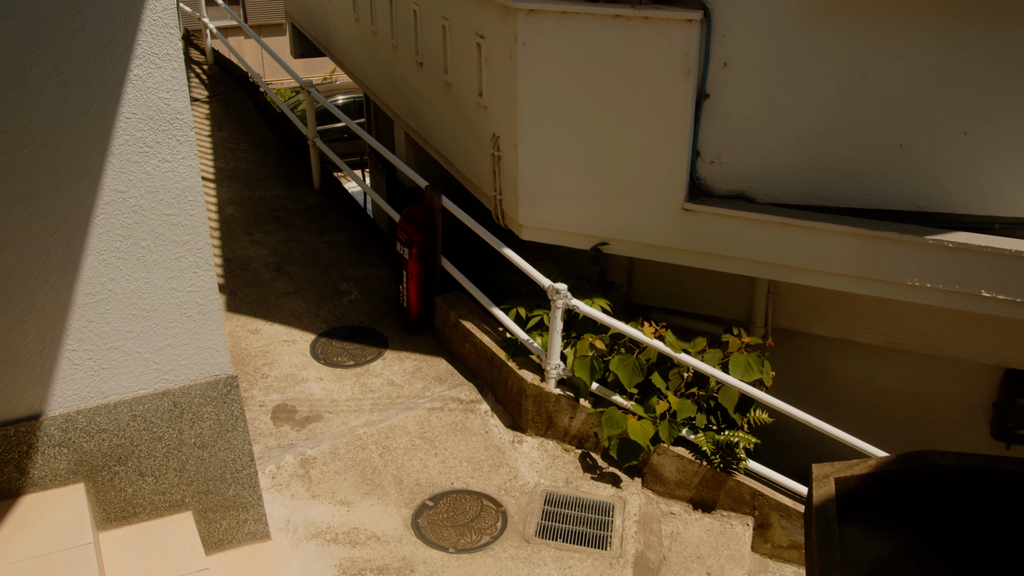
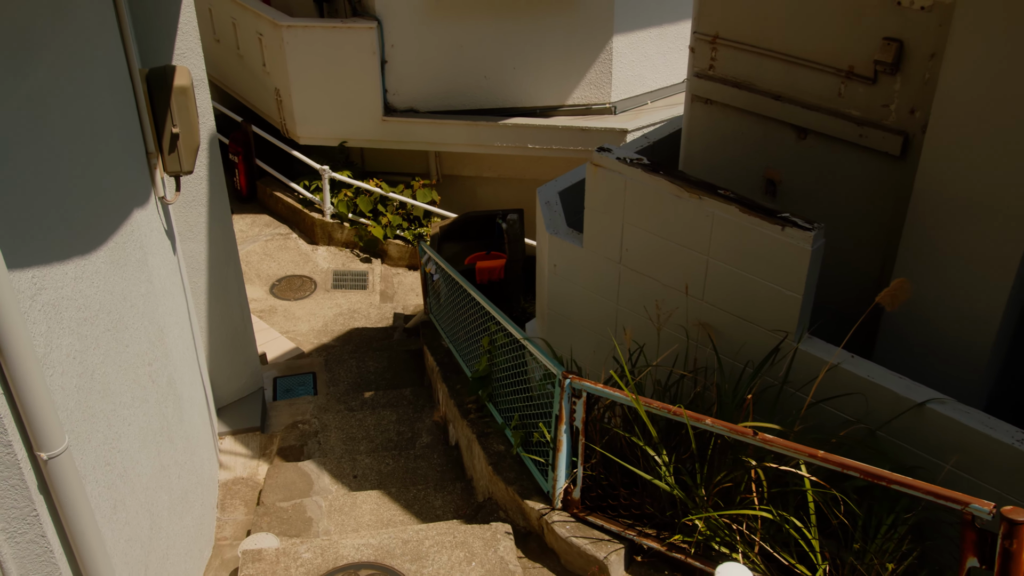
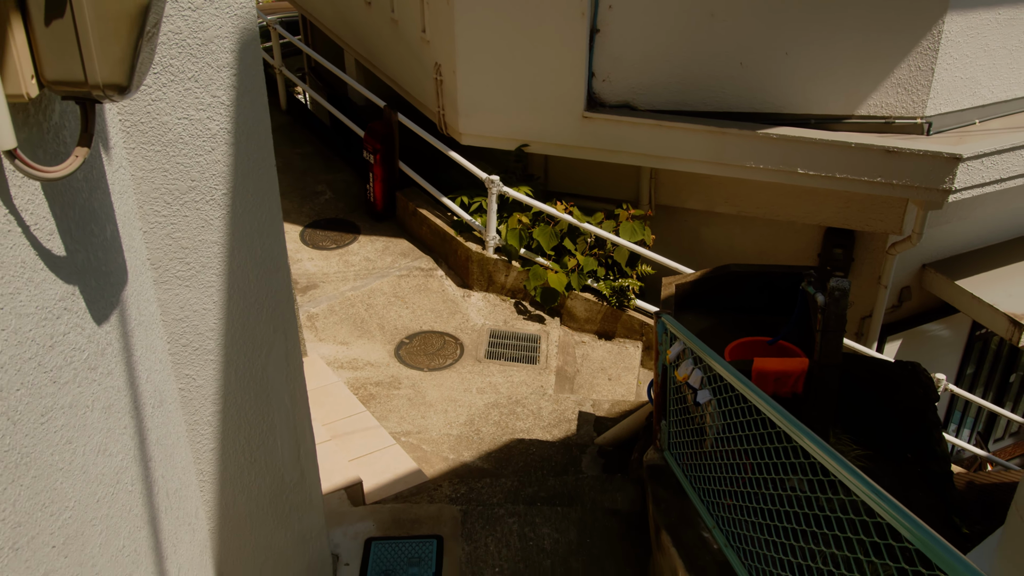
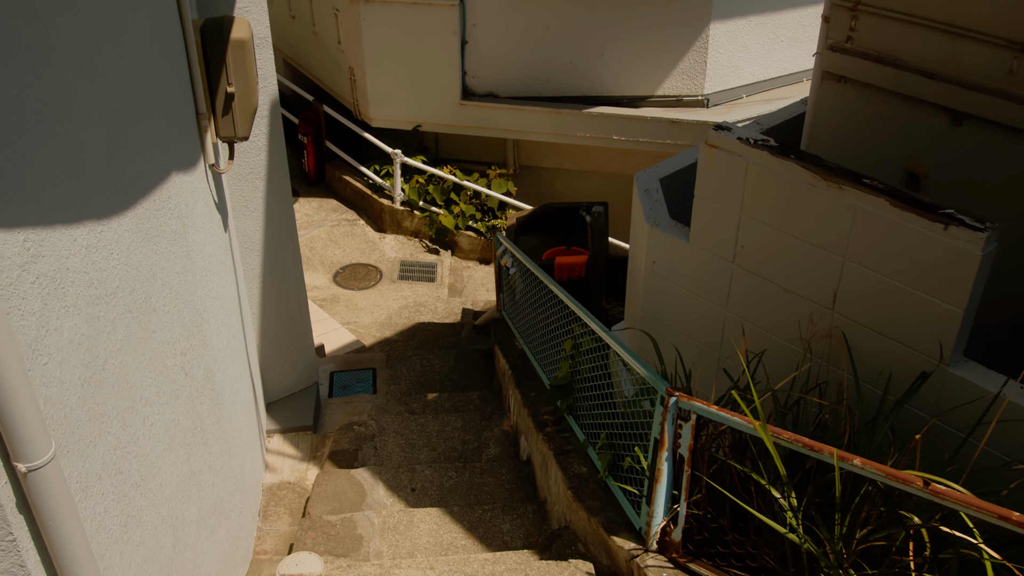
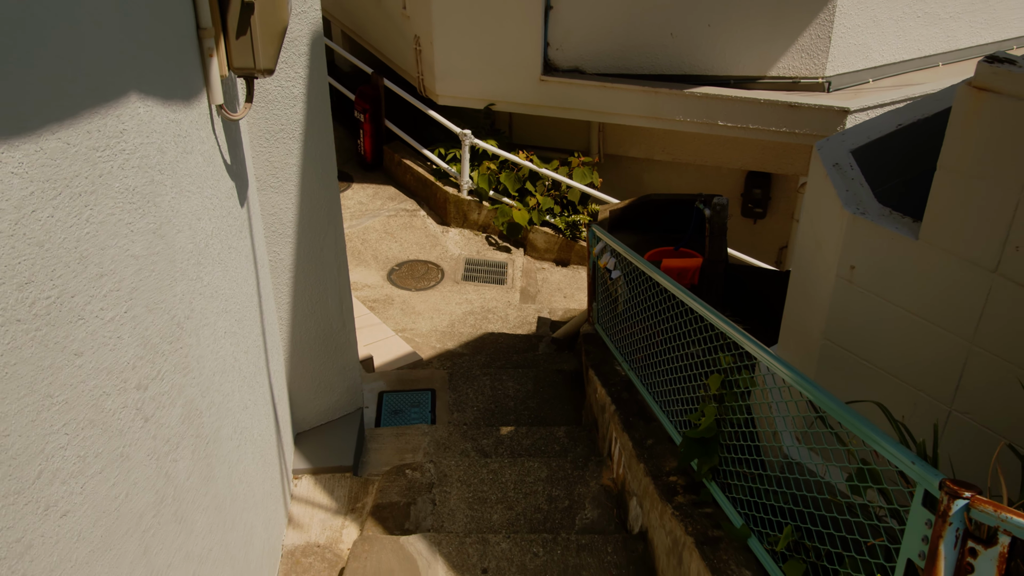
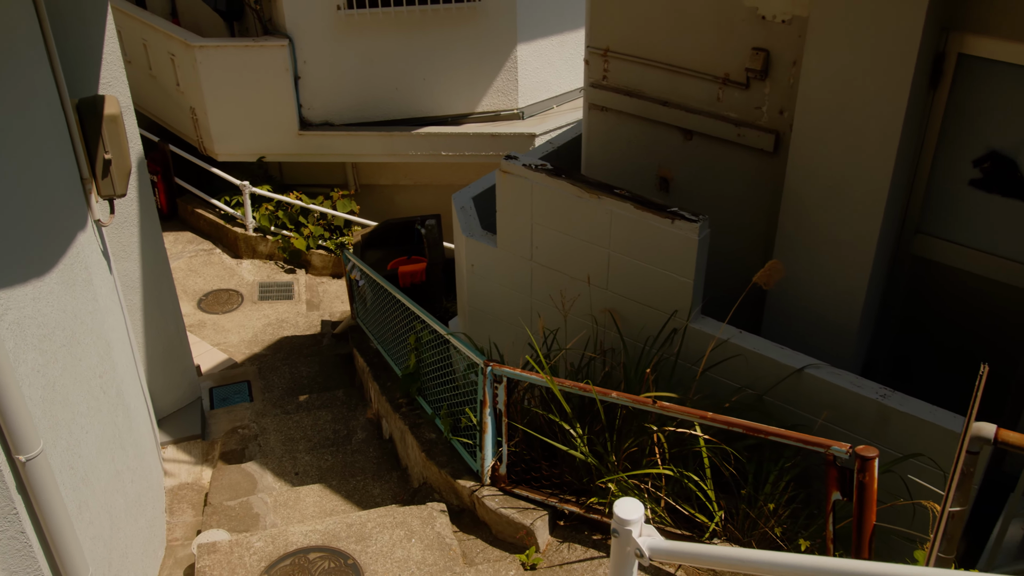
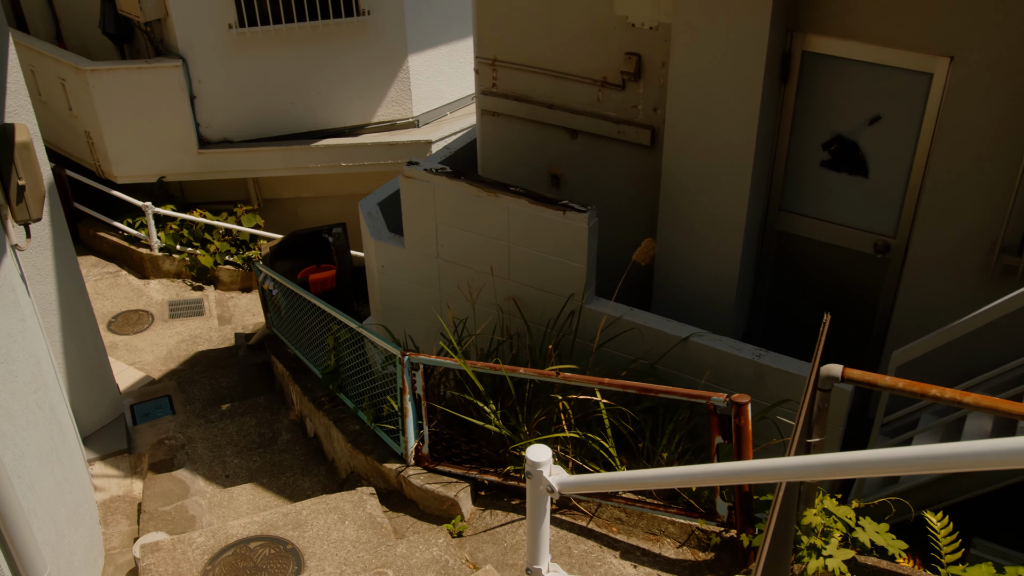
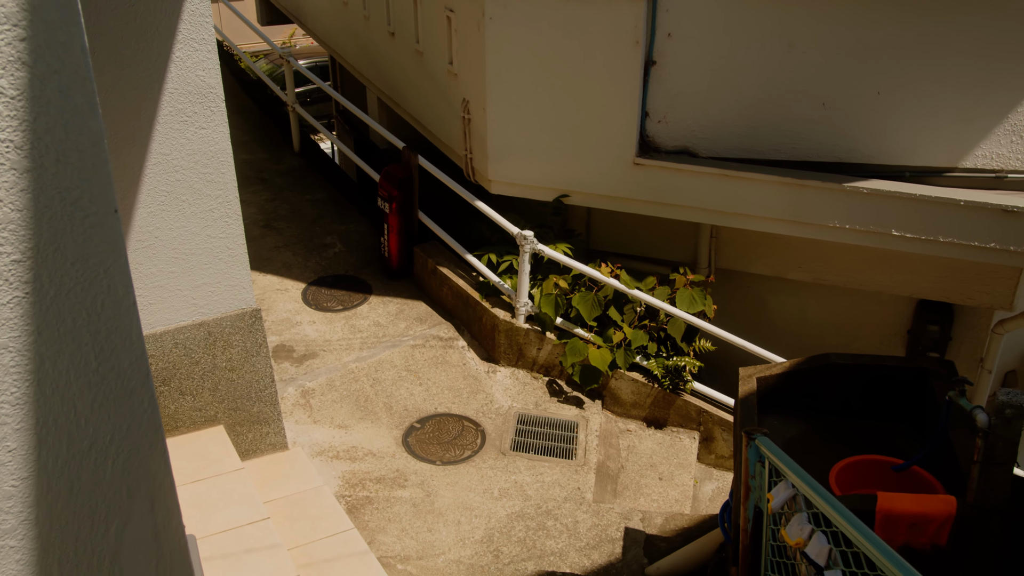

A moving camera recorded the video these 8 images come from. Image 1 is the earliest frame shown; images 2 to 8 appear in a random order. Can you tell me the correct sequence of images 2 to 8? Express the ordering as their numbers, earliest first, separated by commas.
8, 3, 5, 4, 2, 6, 7
